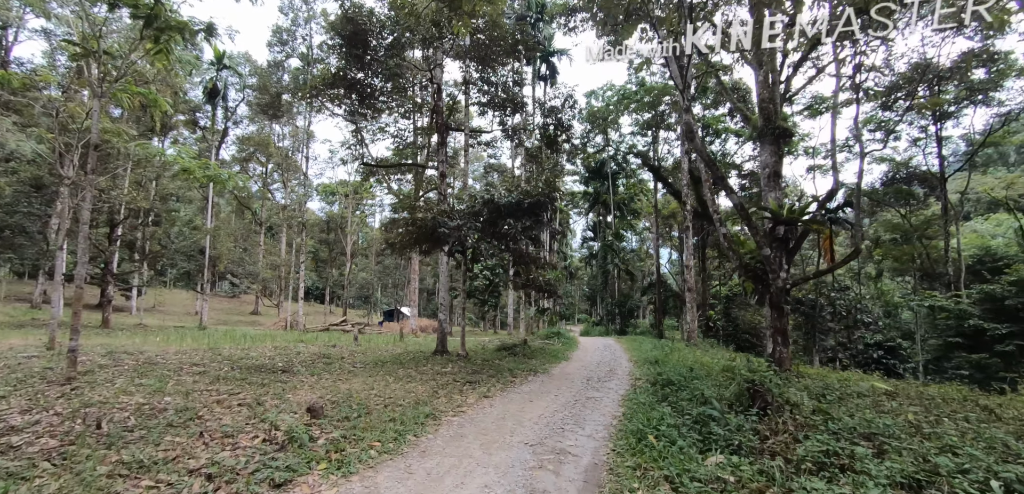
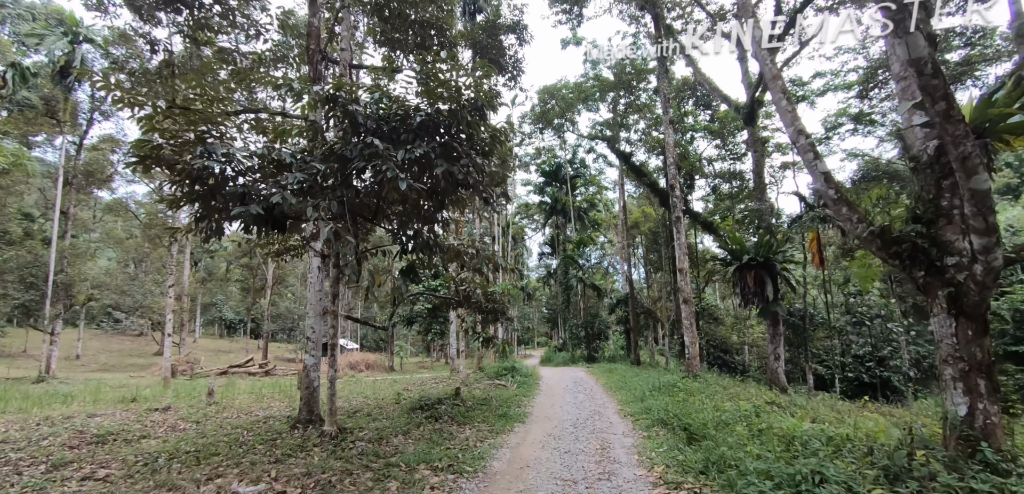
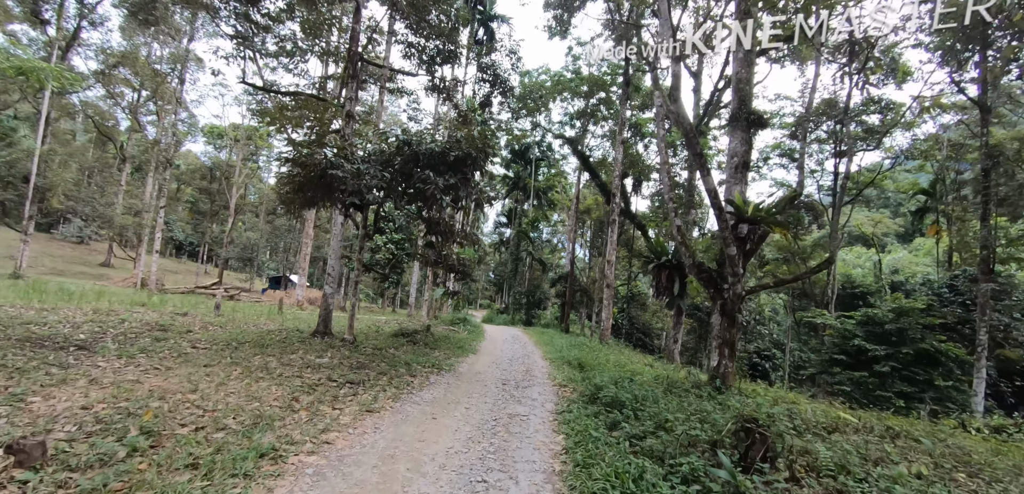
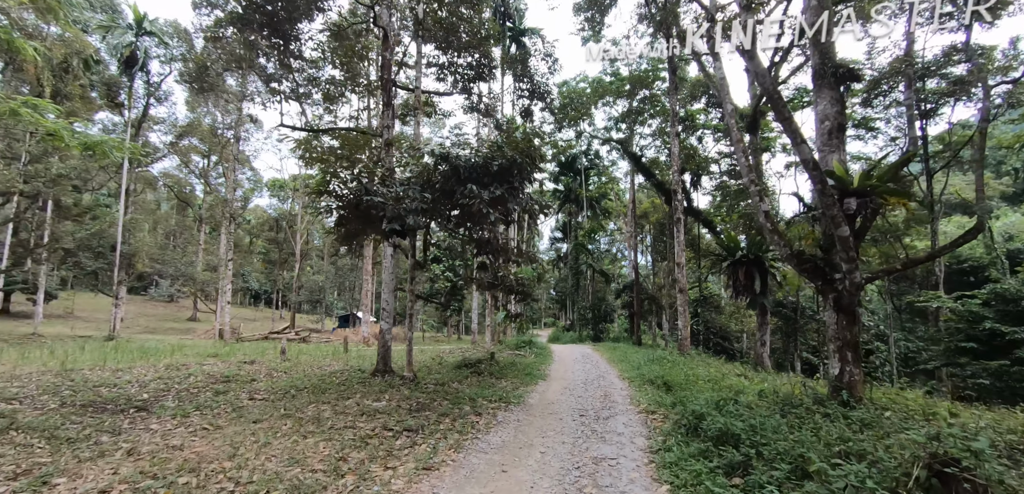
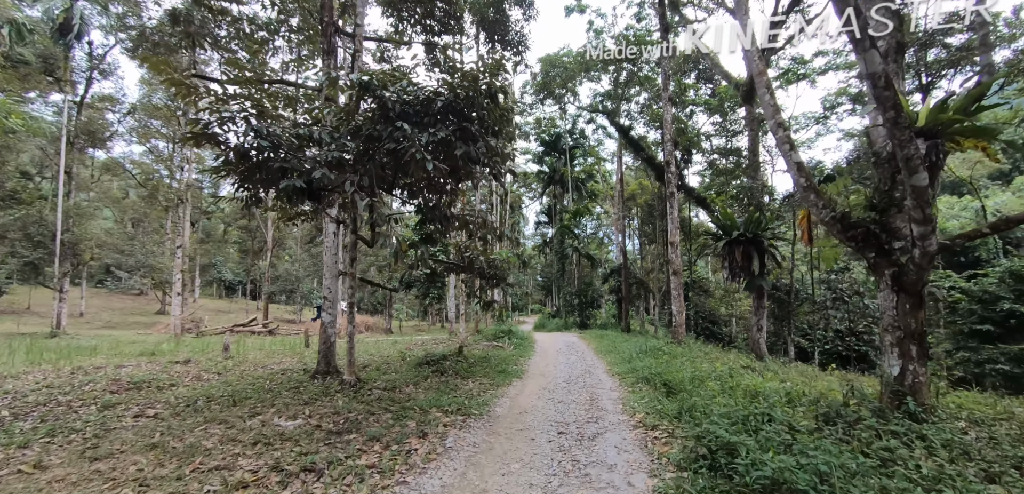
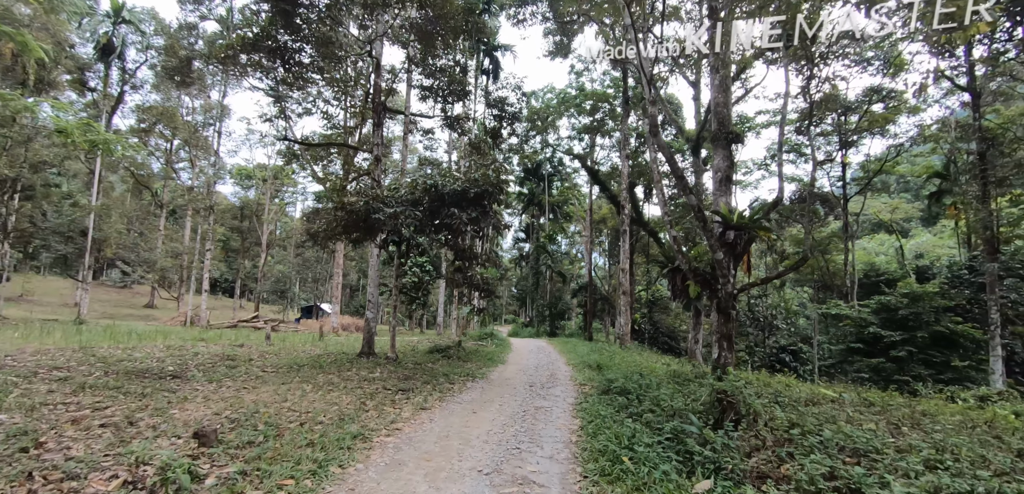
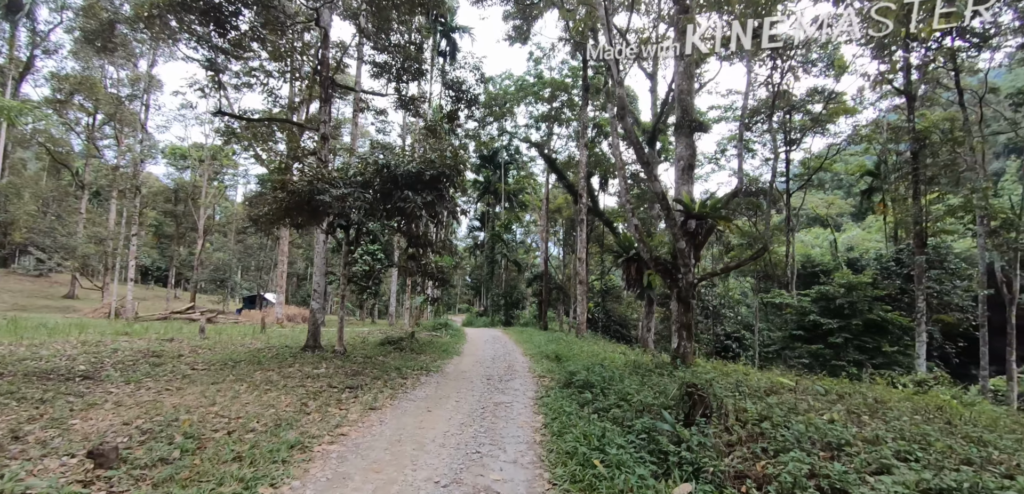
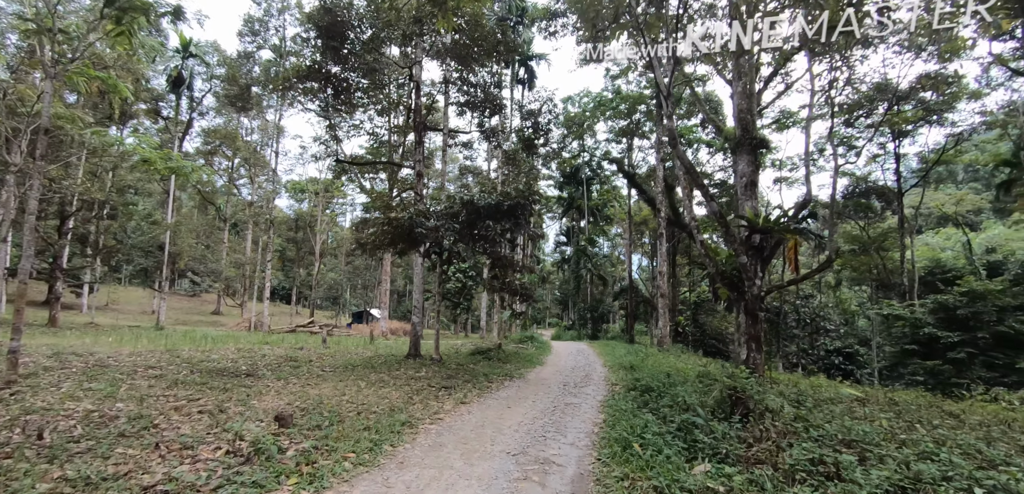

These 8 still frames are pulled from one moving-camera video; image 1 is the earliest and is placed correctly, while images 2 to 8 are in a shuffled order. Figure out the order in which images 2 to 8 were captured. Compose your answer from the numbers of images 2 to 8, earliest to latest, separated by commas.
8, 6, 7, 3, 4, 5, 2
